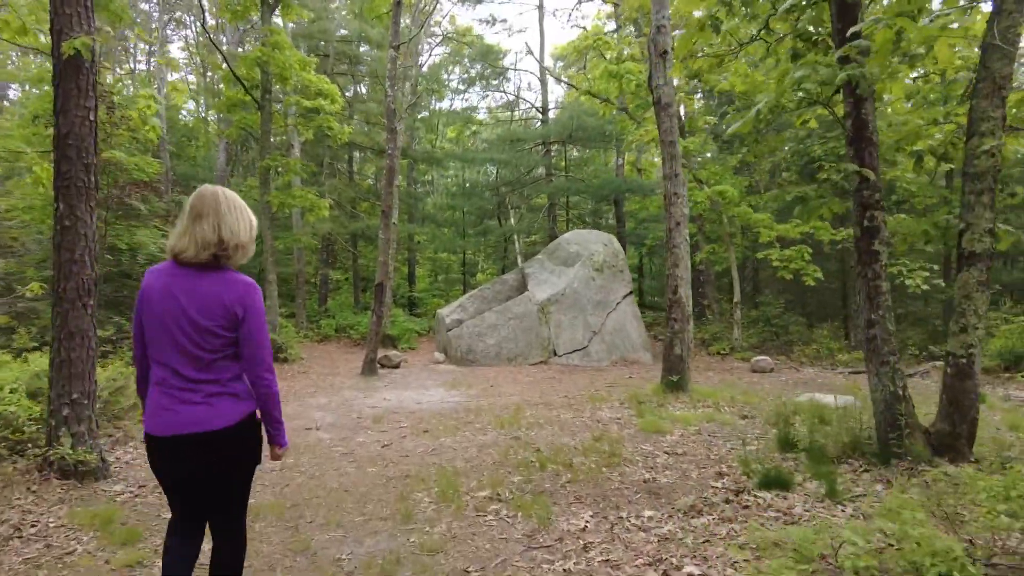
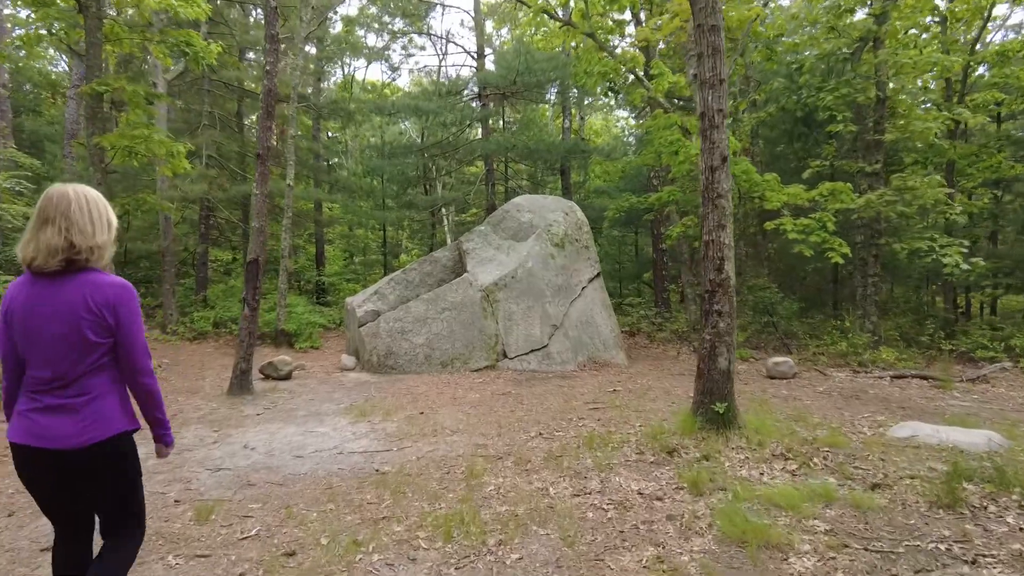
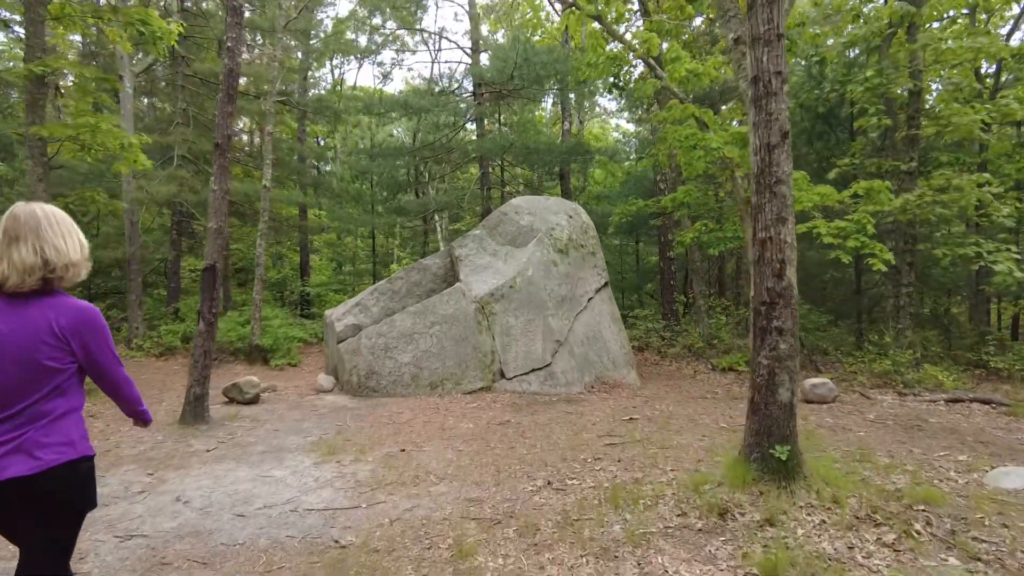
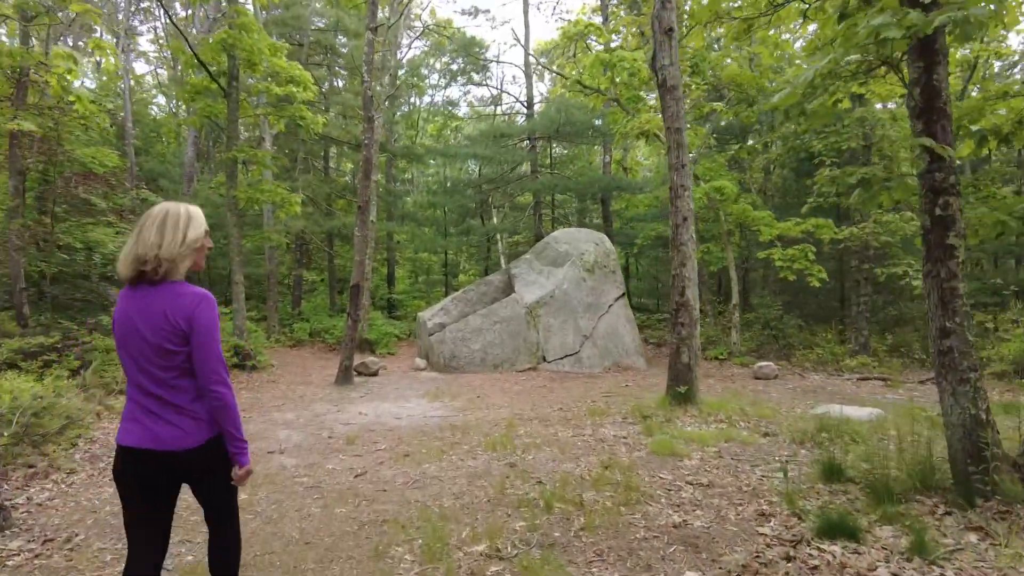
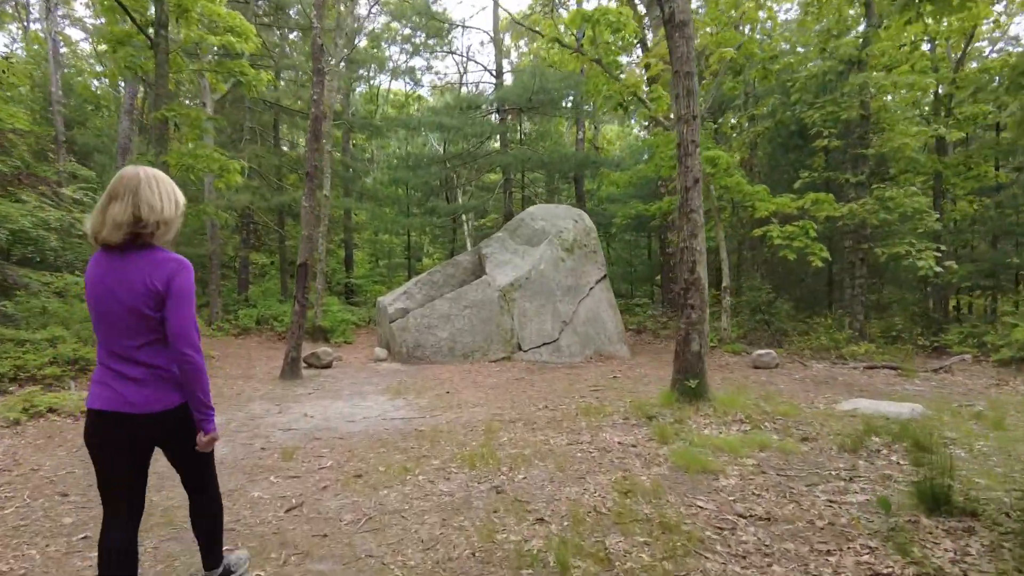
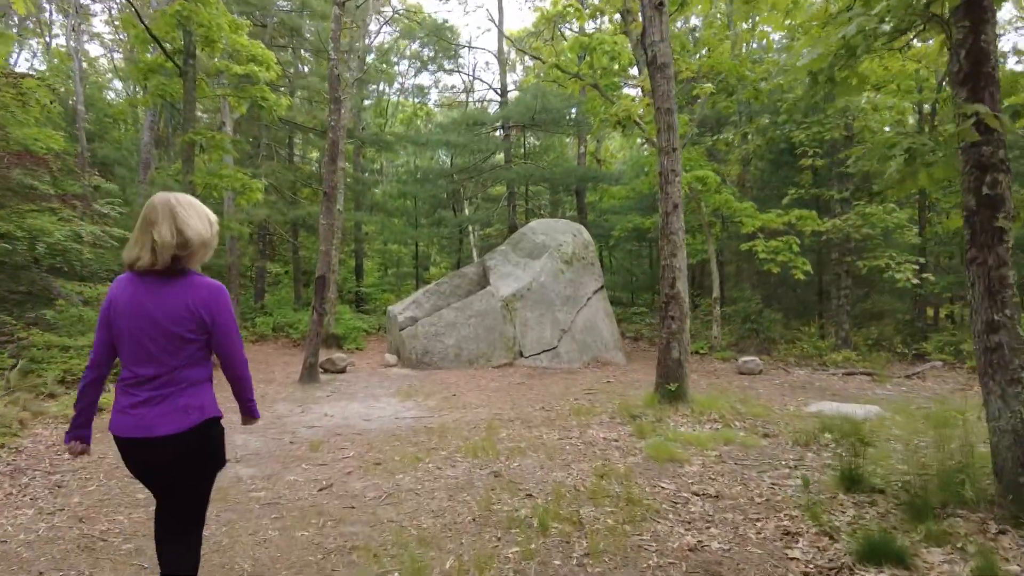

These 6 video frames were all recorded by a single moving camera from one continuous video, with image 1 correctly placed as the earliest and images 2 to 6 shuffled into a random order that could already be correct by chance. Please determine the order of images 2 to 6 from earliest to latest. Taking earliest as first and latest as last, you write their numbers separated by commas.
4, 6, 5, 2, 3
